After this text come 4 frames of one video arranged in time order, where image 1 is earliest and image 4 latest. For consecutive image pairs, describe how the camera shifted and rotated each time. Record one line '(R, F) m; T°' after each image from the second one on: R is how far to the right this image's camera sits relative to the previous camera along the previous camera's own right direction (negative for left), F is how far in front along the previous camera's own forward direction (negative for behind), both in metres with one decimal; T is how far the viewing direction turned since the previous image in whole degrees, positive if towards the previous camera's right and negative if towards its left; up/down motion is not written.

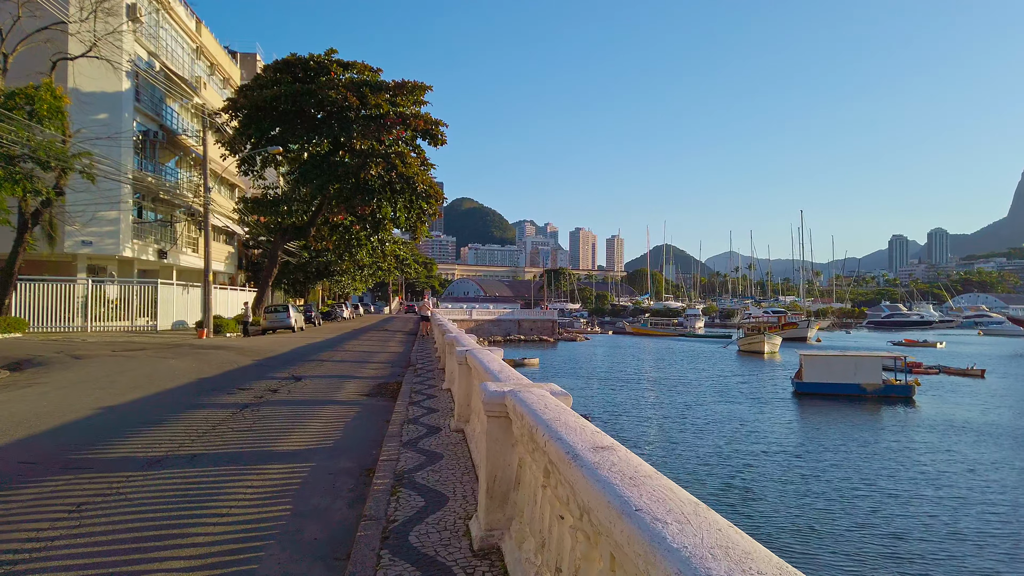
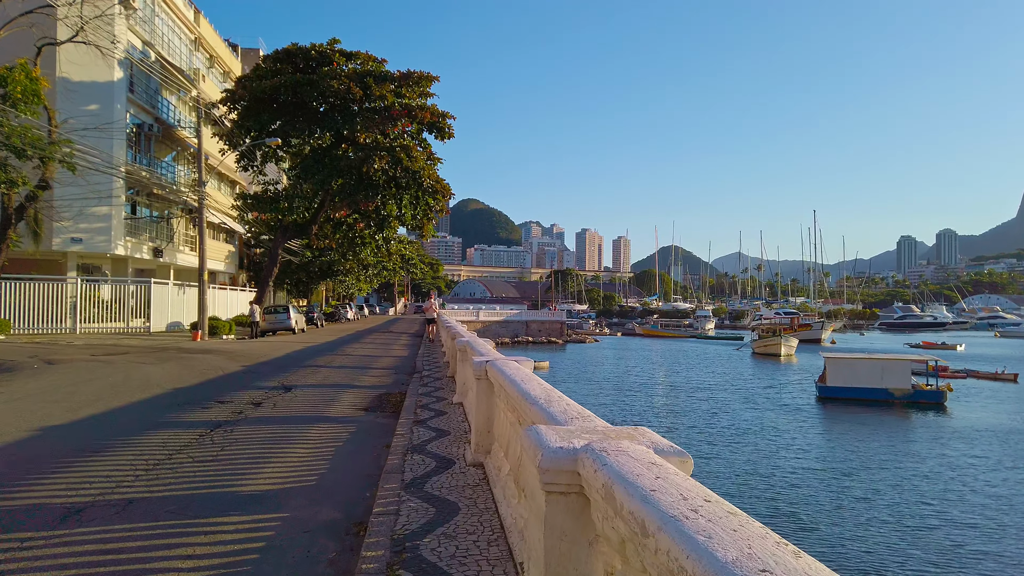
(-0.2, +1.5) m; -1°
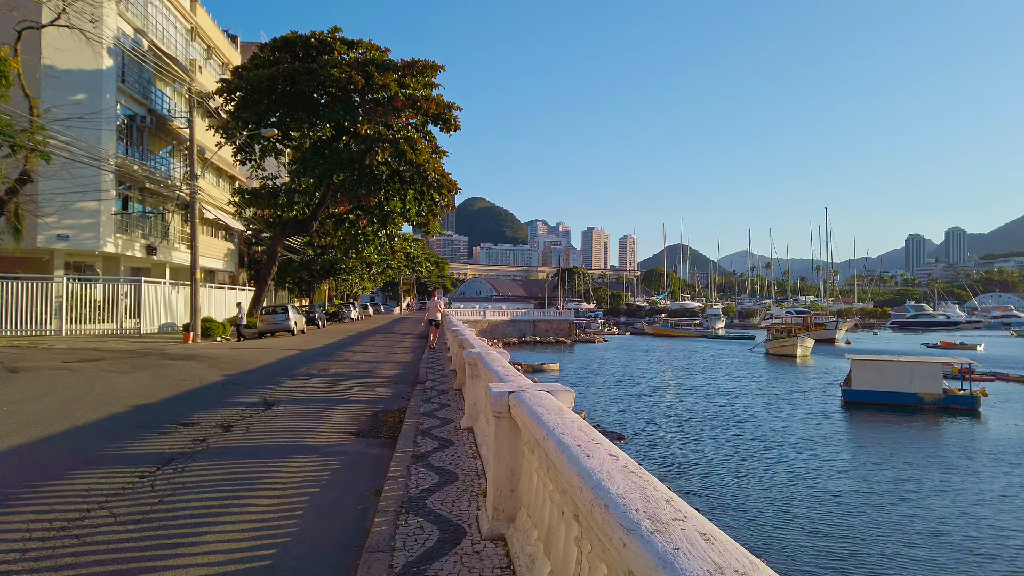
(-0.1, +1.5) m; 0°
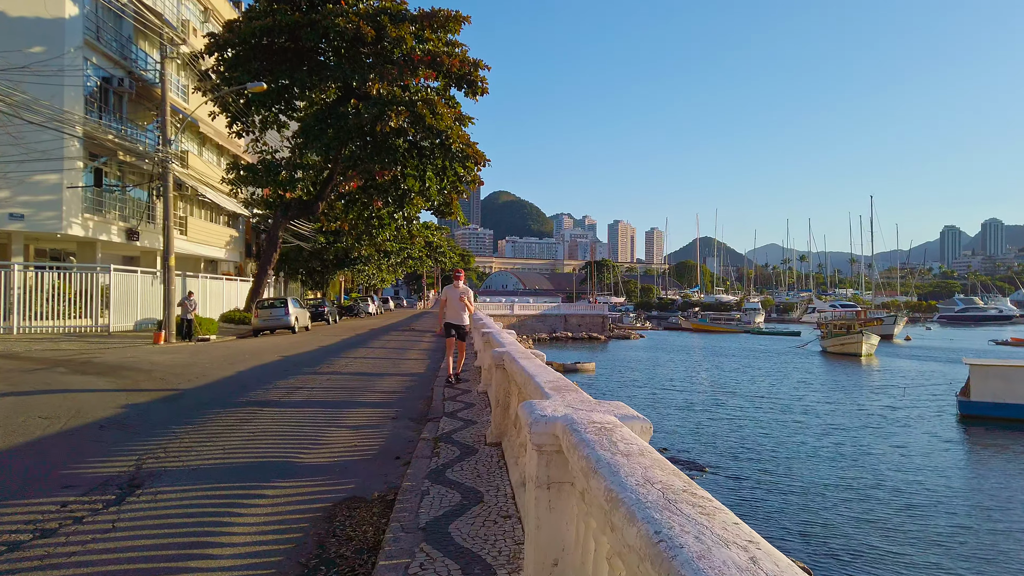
(-0.5, +4.5) m; -2°
